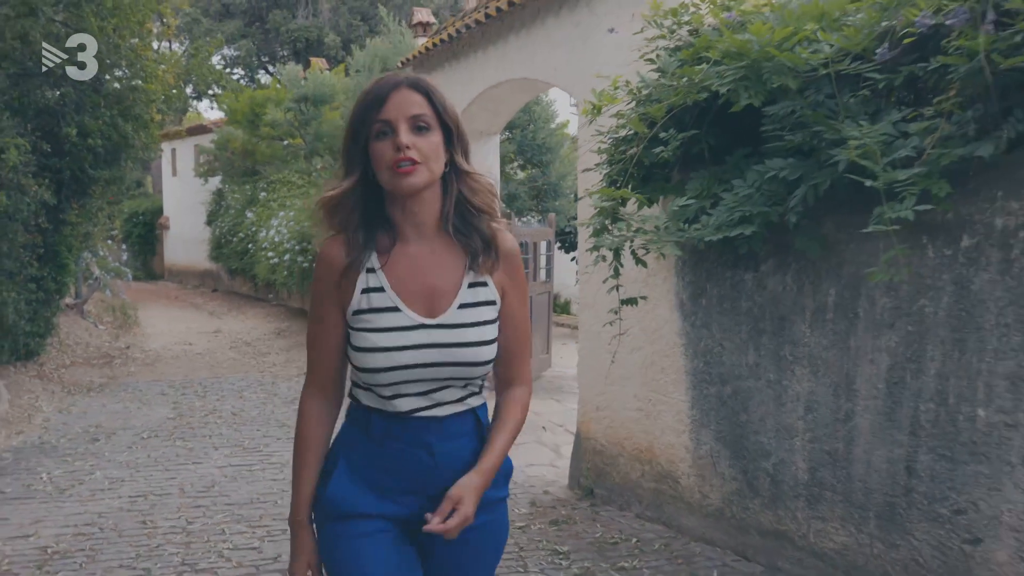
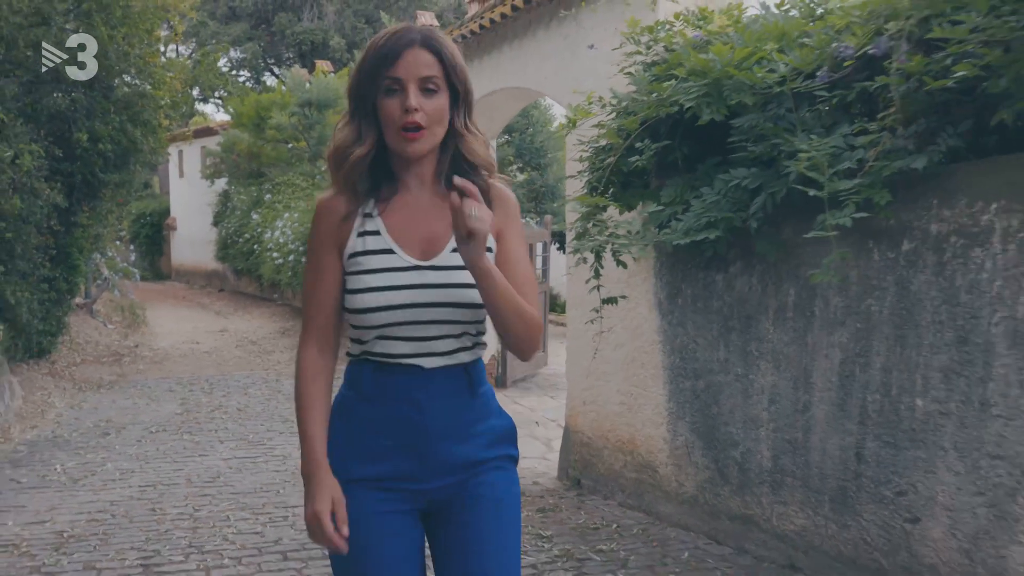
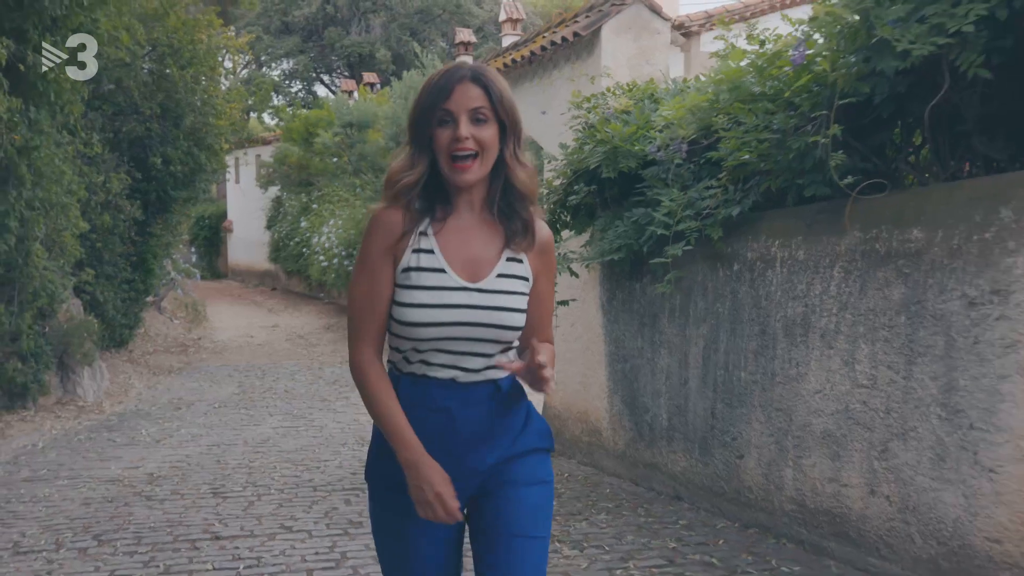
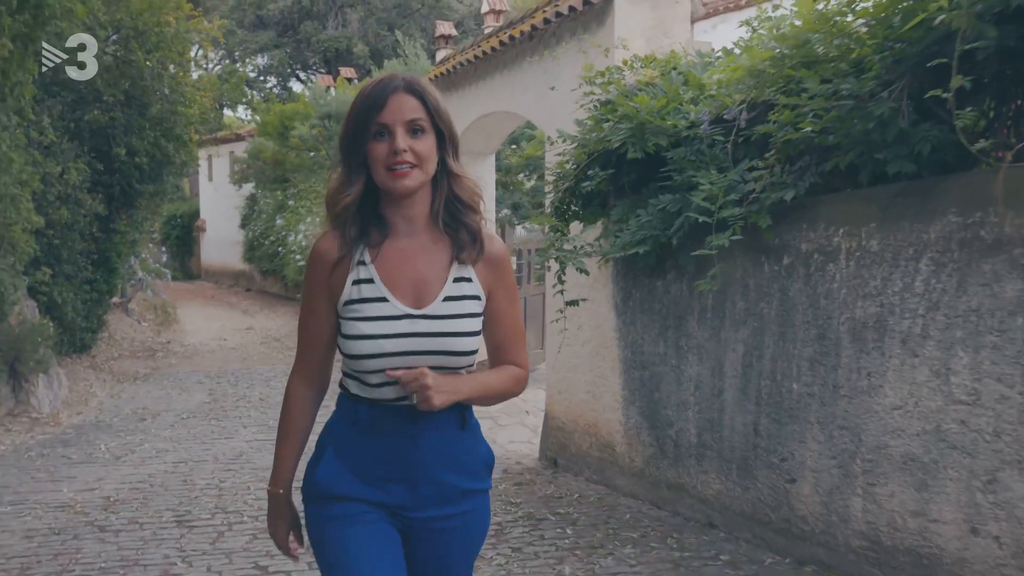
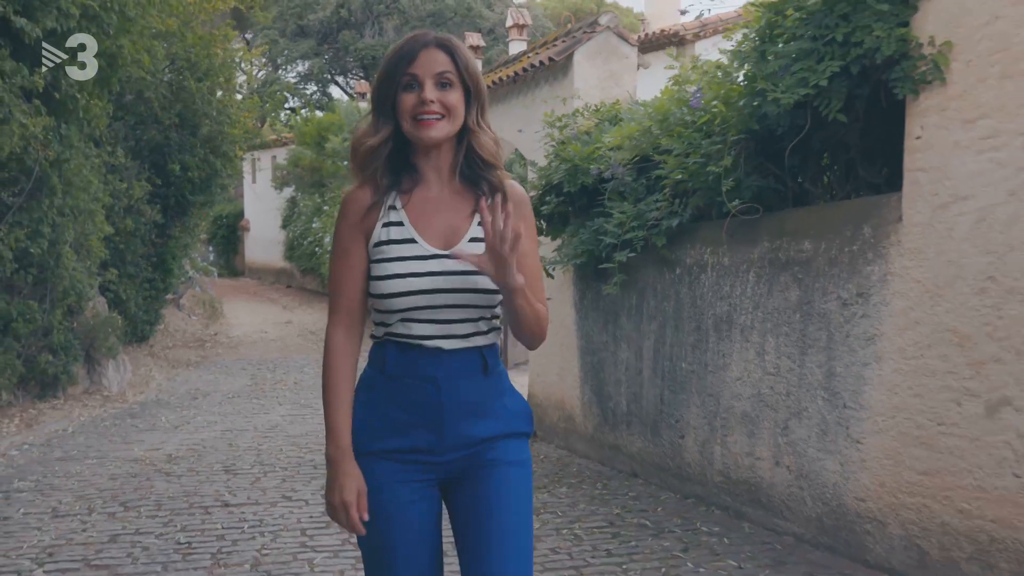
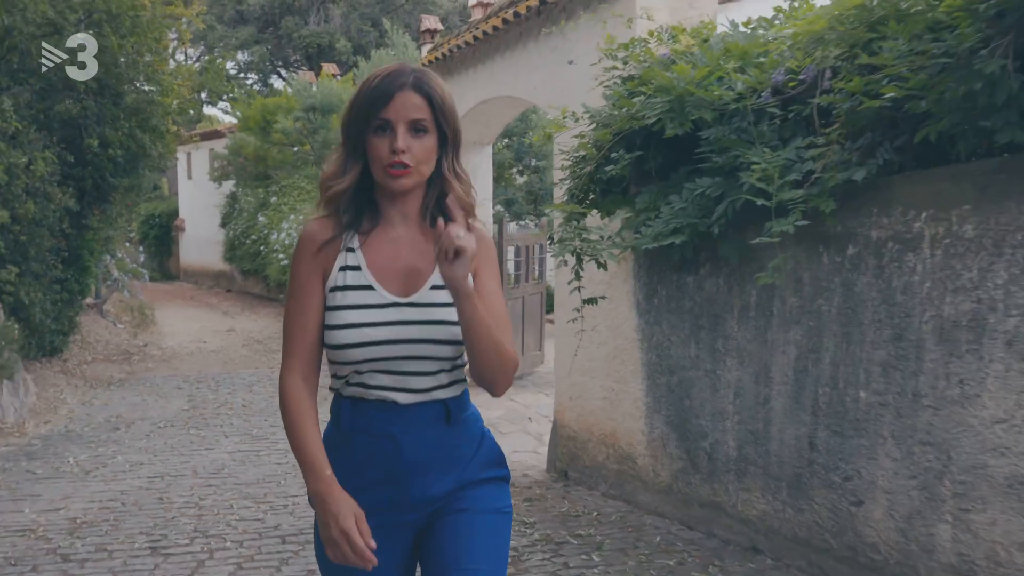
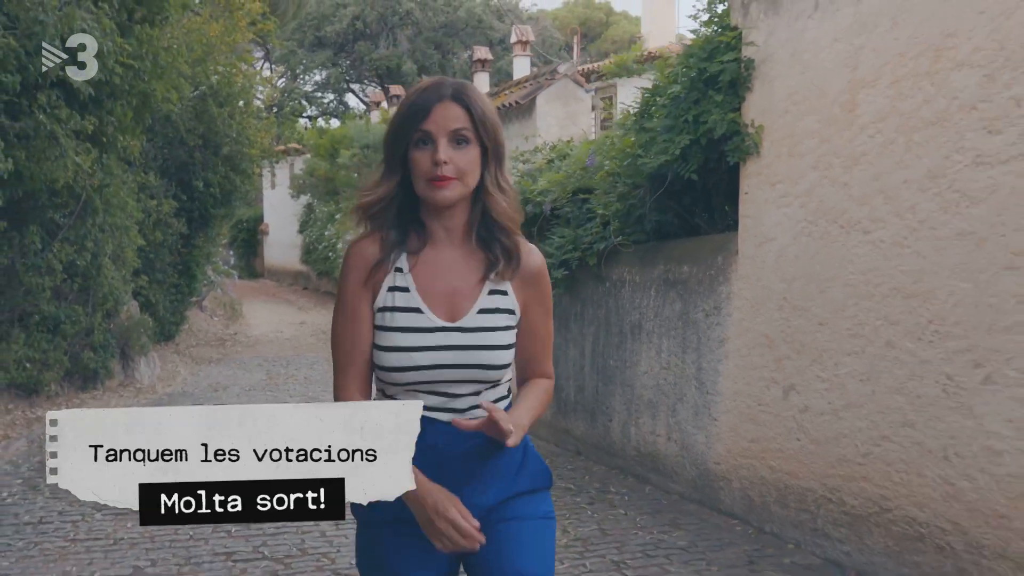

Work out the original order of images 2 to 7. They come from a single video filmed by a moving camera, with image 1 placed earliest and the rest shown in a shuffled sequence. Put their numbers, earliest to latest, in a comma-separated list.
2, 6, 4, 3, 5, 7
